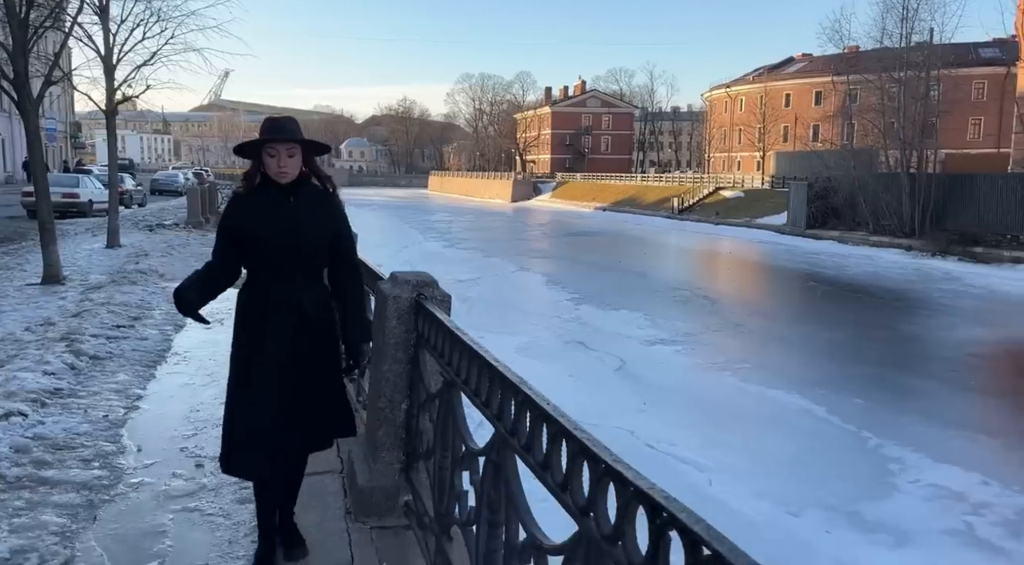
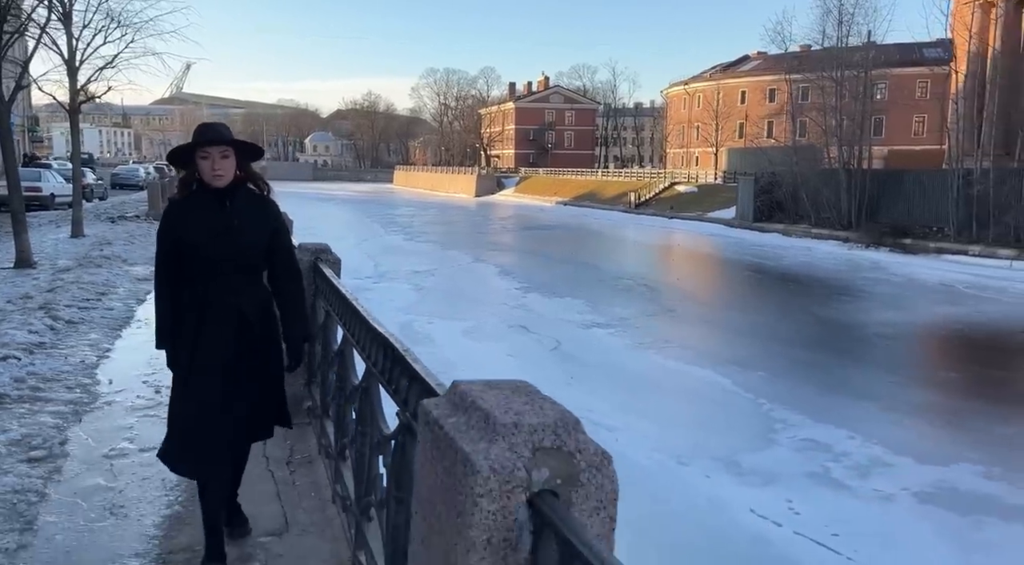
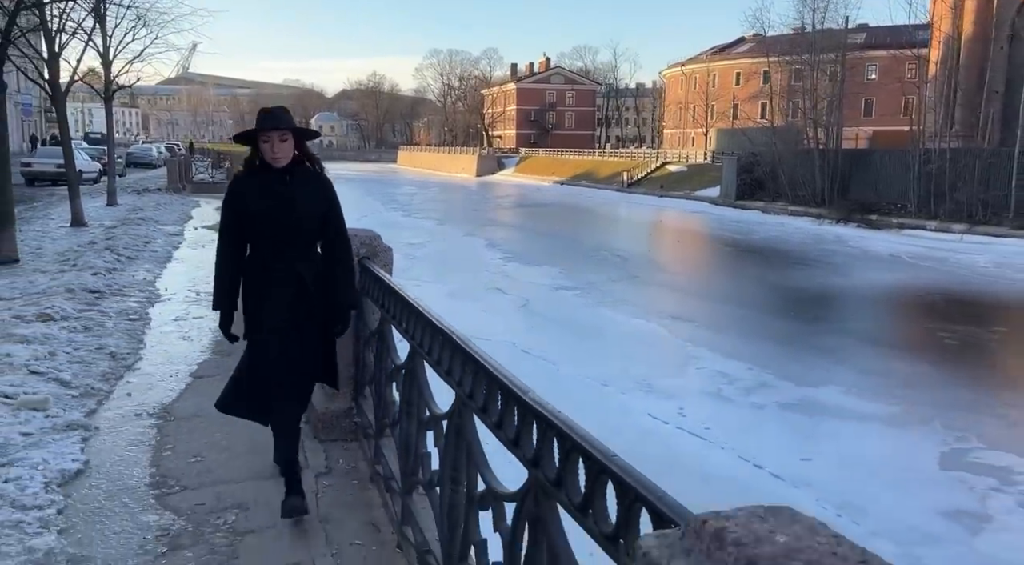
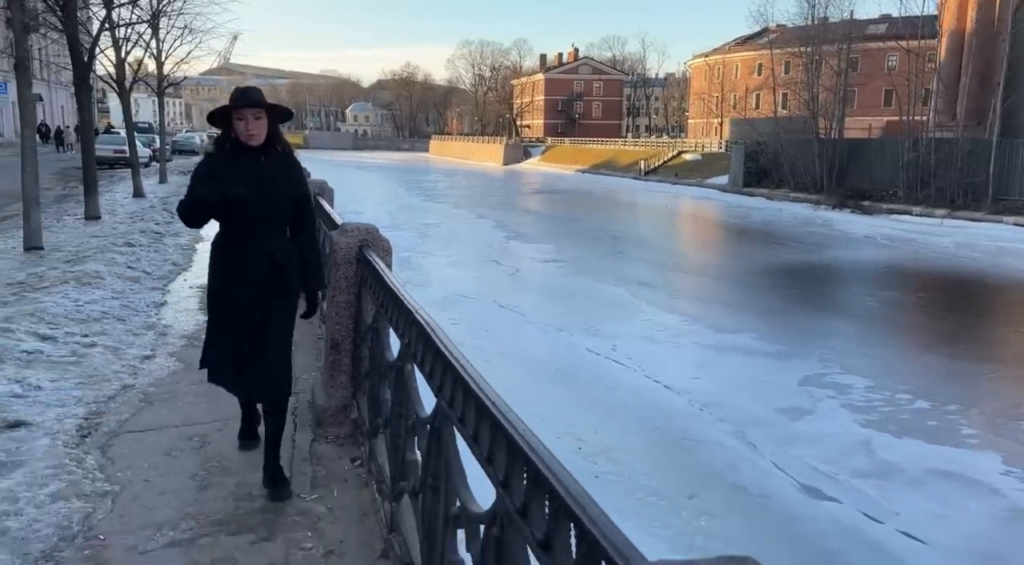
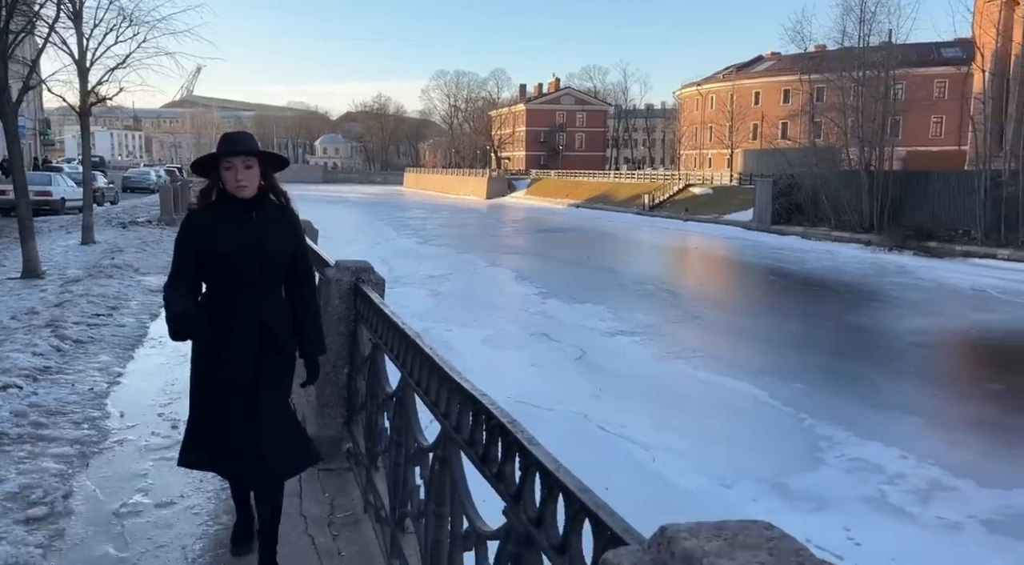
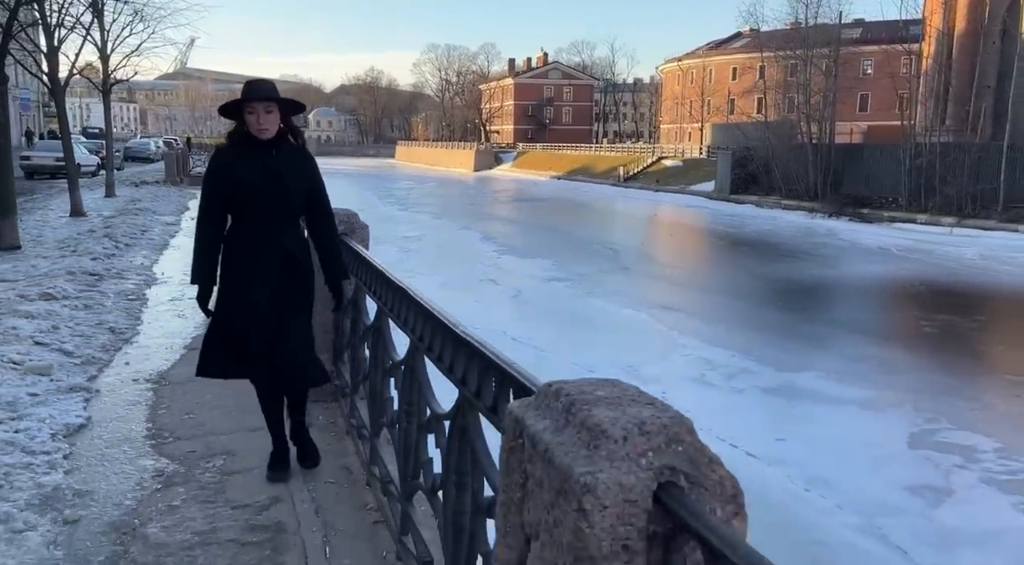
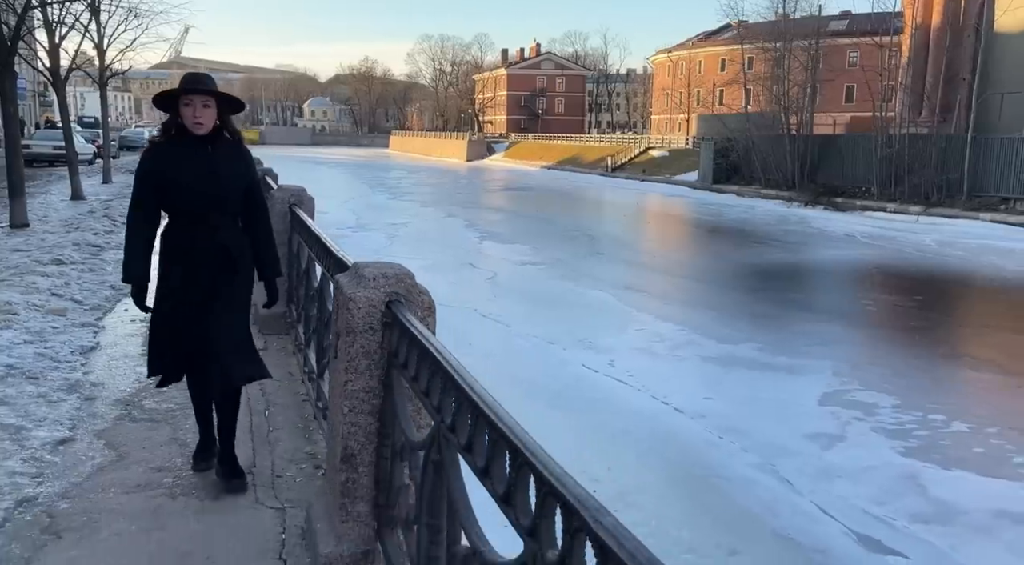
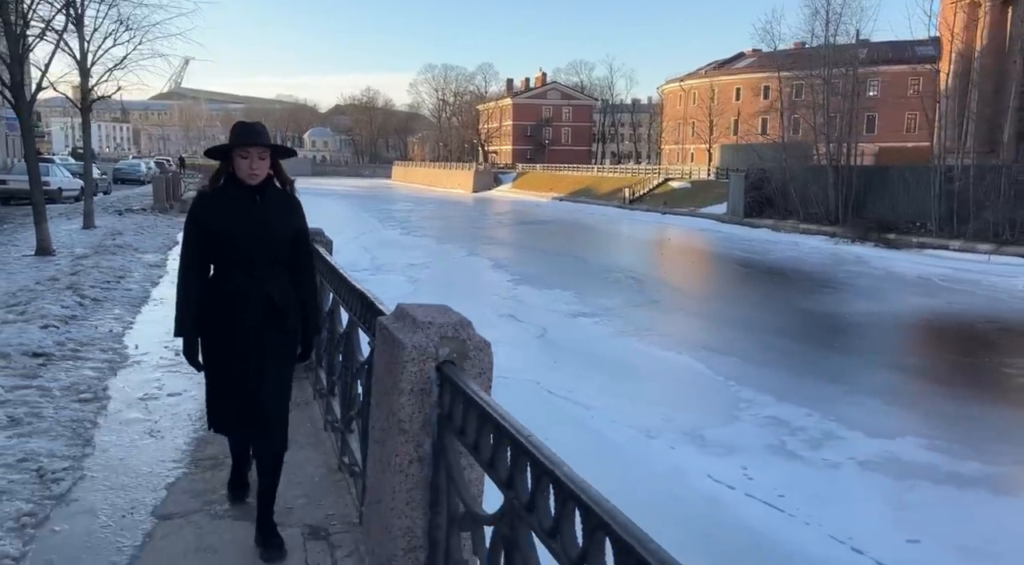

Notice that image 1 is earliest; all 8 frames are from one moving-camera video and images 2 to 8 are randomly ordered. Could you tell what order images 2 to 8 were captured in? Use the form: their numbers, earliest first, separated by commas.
5, 2, 8, 3, 6, 7, 4
